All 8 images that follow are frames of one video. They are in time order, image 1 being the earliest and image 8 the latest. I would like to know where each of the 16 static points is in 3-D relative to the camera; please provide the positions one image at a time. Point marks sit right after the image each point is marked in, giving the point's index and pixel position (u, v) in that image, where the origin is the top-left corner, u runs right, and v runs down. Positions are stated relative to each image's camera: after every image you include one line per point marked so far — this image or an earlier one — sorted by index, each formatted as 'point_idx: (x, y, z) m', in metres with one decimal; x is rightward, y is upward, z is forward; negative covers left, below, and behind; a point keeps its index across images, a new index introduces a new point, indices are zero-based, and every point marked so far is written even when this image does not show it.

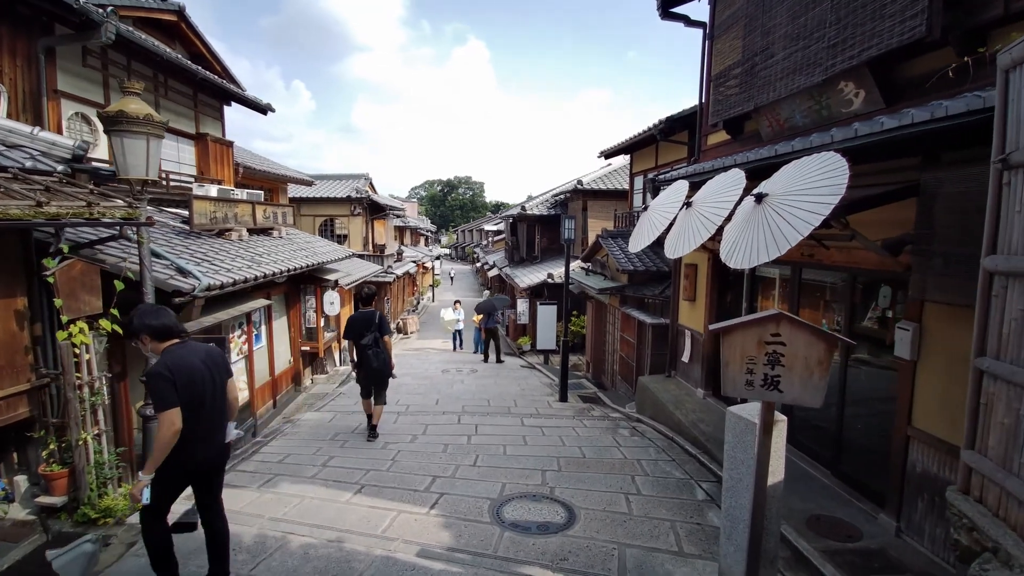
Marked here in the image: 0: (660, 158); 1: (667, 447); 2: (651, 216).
0: (+3.6, +3.1, +11.6) m
1: (+2.2, -2.3, +6.7) m
2: (+2.1, +1.1, +7.2) m
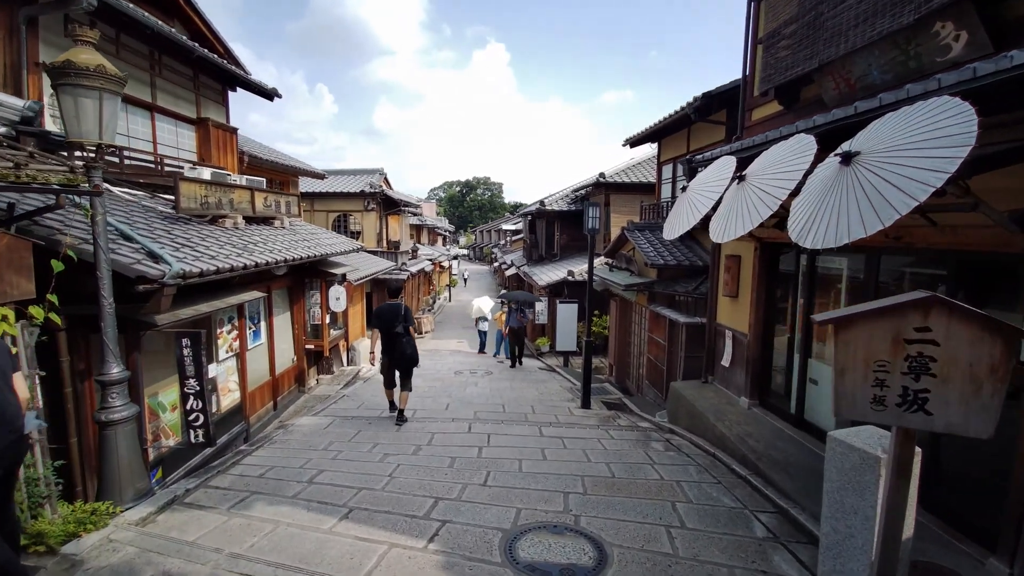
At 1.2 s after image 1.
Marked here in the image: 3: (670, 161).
0: (+4.0, +3.2, +10.6) m
1: (+2.4, -2.2, +5.8) m
2: (+2.3, +1.2, +6.3) m
3: (+4.0, +3.3, +12.2) m
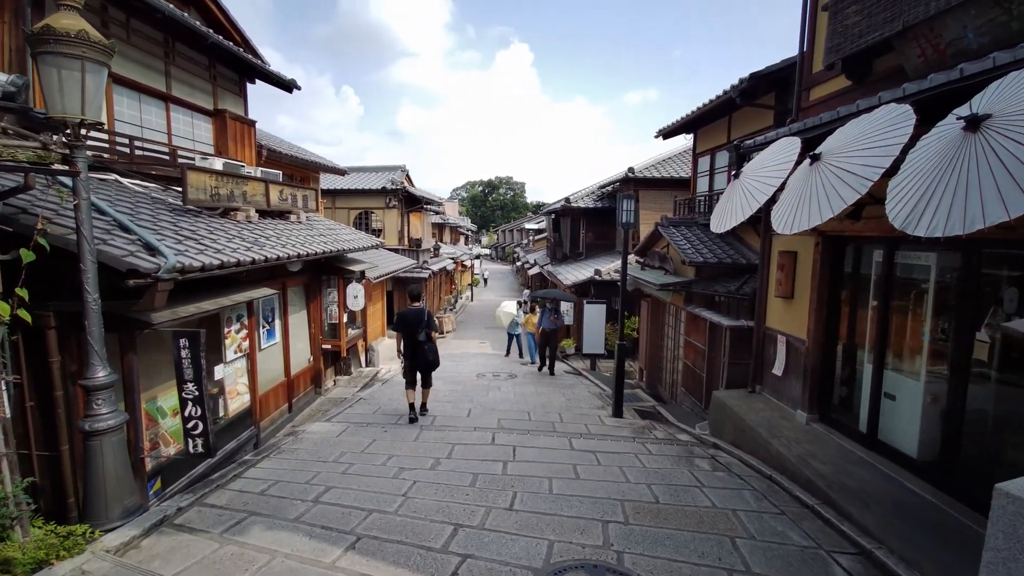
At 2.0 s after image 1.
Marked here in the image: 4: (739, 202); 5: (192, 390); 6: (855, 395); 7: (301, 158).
0: (+4.5, +3.2, +9.7) m
1: (+2.7, -2.2, +5.0) m
2: (+2.7, +1.2, +5.5) m
3: (+4.6, +3.3, +11.3) m
4: (+2.6, +1.0, +5.5) m
5: (-3.2, -1.0, +4.8) m
6: (+4.1, -1.3, +5.8) m
7: (-6.1, +3.8, +13.8) m
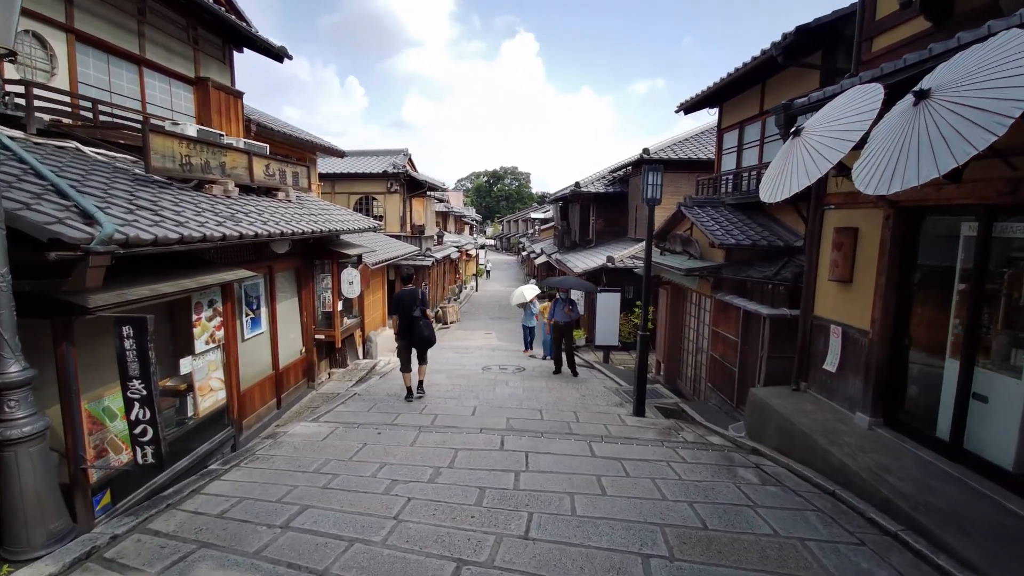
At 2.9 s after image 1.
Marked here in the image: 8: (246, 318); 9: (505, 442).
0: (+4.7, +3.5, +8.8) m
1: (+2.8, -2.0, +4.2) m
2: (+2.8, +1.4, +4.6) m
3: (+4.8, +3.5, +10.4) m
4: (+2.8, +1.2, +4.6) m
5: (-3.1, -0.8, +4.0) m
6: (+4.3, -1.1, +4.9) m
7: (-5.9, +4.1, +12.9) m
8: (-4.2, -0.5, +7.5) m
9: (-0.1, -1.8, +5.7) m
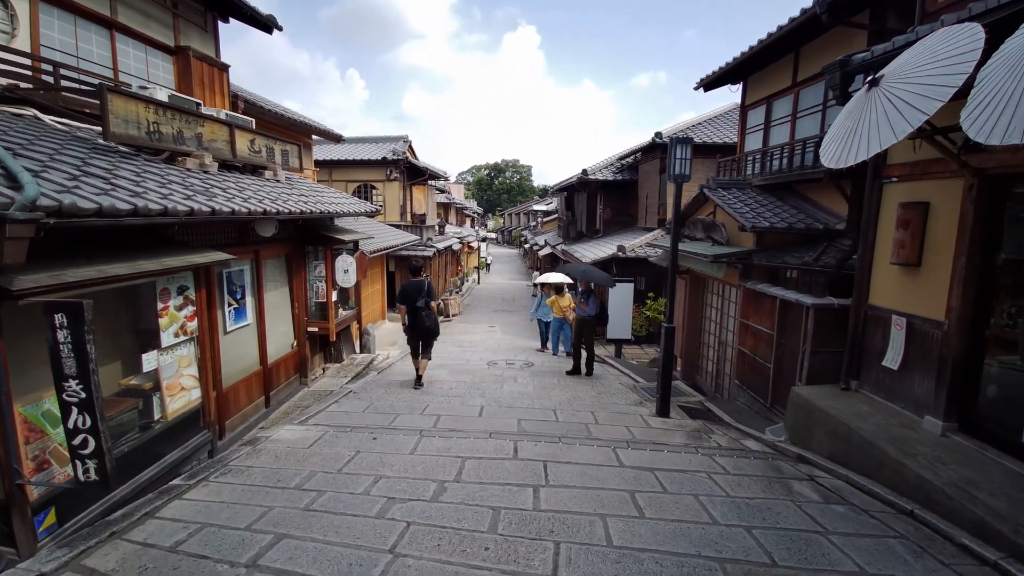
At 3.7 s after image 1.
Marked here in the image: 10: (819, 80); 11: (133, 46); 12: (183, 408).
0: (+4.9, +3.7, +8.0) m
1: (+3.0, -1.8, +3.4) m
2: (+3.0, +1.5, +3.8) m
3: (+5.0, +3.8, +9.6) m
4: (+2.9, +1.4, +3.9) m
5: (-2.9, -0.7, +3.2) m
6: (+4.4, -0.9, +4.1) m
7: (-5.7, +4.4, +12.1) m
8: (-4.0, -0.3, +6.8) m
9: (+0.1, -1.7, +5.0) m
10: (+5.2, +3.5, +8.1) m
11: (-6.1, +3.9, +7.7) m
12: (-3.5, -1.3, +5.1) m
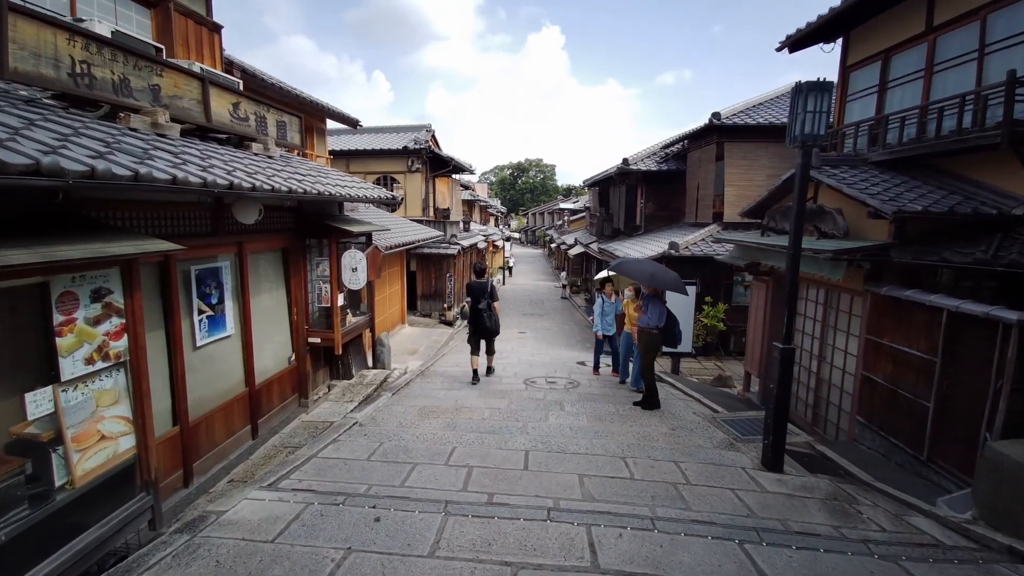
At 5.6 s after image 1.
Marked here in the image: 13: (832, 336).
0: (+5.5, +3.6, +6.0) m
1: (+3.4, -1.9, +1.6) m
2: (+3.4, +1.5, +2.0) m
3: (+5.7, +3.7, +7.6) m
4: (+3.4, +1.3, +2.0) m
5: (-2.5, -0.7, +1.6) m
6: (+4.9, -1.0, +2.2) m
7: (-4.8, +4.4, +10.6) m
8: (-3.4, -0.3, +5.3) m
9: (+0.6, -1.7, +3.2) m
10: (+5.9, +3.4, +6.1) m
11: (-5.5, +3.9, +6.3) m
12: (-3.0, -1.3, +3.6) m
13: (+4.6, -0.7, +7.0) m
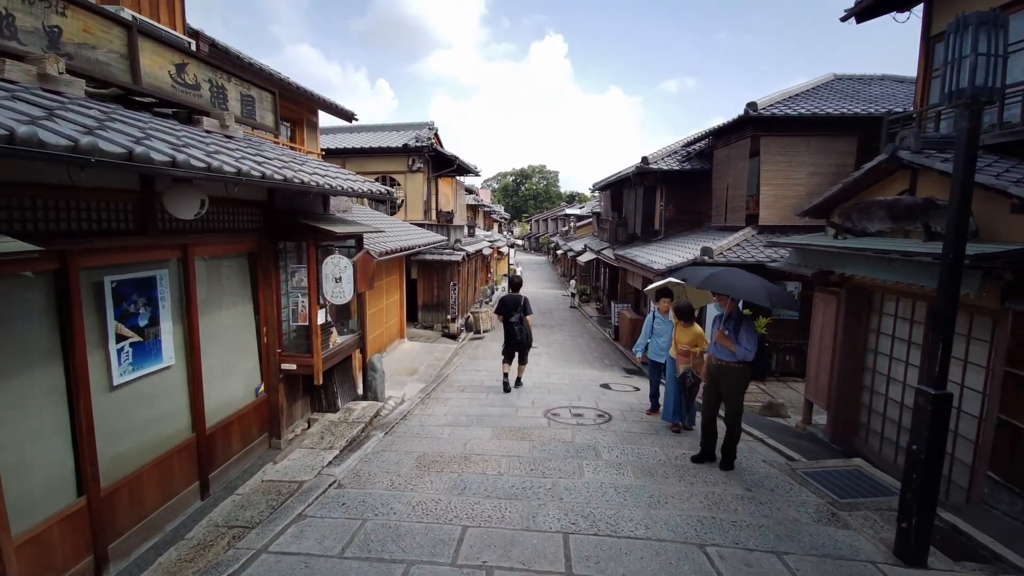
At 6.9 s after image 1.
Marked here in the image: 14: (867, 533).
0: (+5.8, +3.4, +4.6) m
1: (+3.6, -2.0, +0.1) m
2: (+3.7, +1.3, +0.6) m
3: (+6.0, +3.5, +6.2) m
4: (+3.6, +1.2, +0.6) m
5: (-2.3, -0.8, +0.3) m
6: (+5.1, -1.1, +0.8) m
7: (-4.6, +4.1, +9.3) m
8: (-3.2, -0.4, +3.9) m
9: (+0.8, -1.8, +1.8) m
10: (+6.2, +3.3, +4.8) m
11: (-5.2, +3.7, +5.0) m
12: (-2.8, -1.4, +2.2) m
13: (+4.9, -0.9, +5.6) m
14: (+3.0, -2.0, +4.0) m
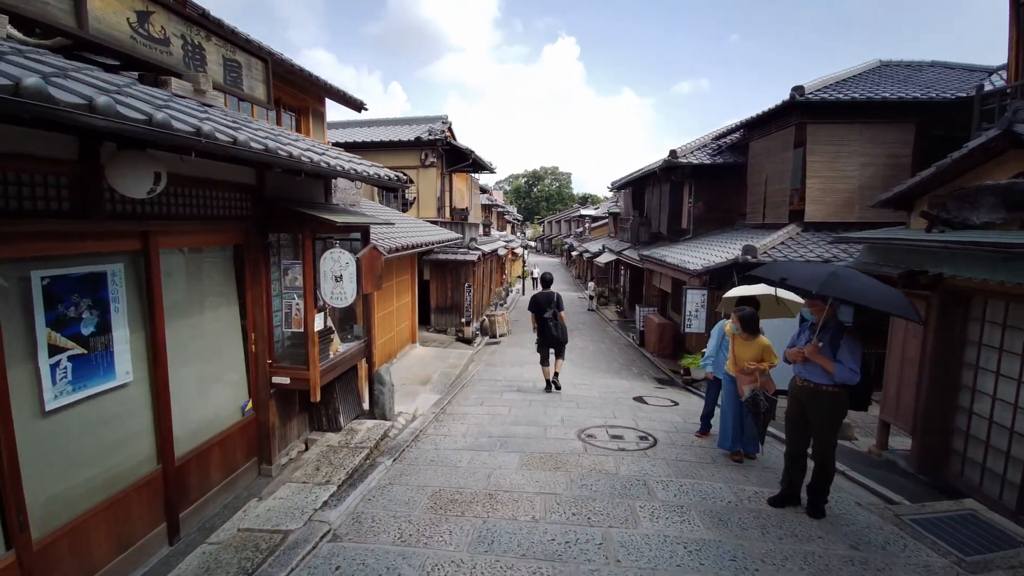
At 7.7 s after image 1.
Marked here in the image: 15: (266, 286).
0: (+6.1, +3.4, +3.6) m
1: (+3.8, -2.0, -0.9) m
2: (+3.9, +1.3, -0.4) m
3: (+6.4, +3.4, +5.2) m
4: (+3.8, +1.2, -0.4) m
5: (-2.1, -0.8, -0.6) m
6: (+5.3, -1.1, -0.3) m
7: (-4.1, +4.1, +8.5) m
8: (-2.9, -0.4, +3.0) m
9: (+1.0, -1.8, +0.9) m
10: (+6.5, +3.2, +3.7) m
11: (-4.9, +3.8, +4.2) m
12: (-2.6, -1.4, +1.3) m
13: (+5.2, -0.9, +4.5) m
14: (+3.2, -2.0, +3.0) m
15: (-2.6, 0.0, +5.0) m
